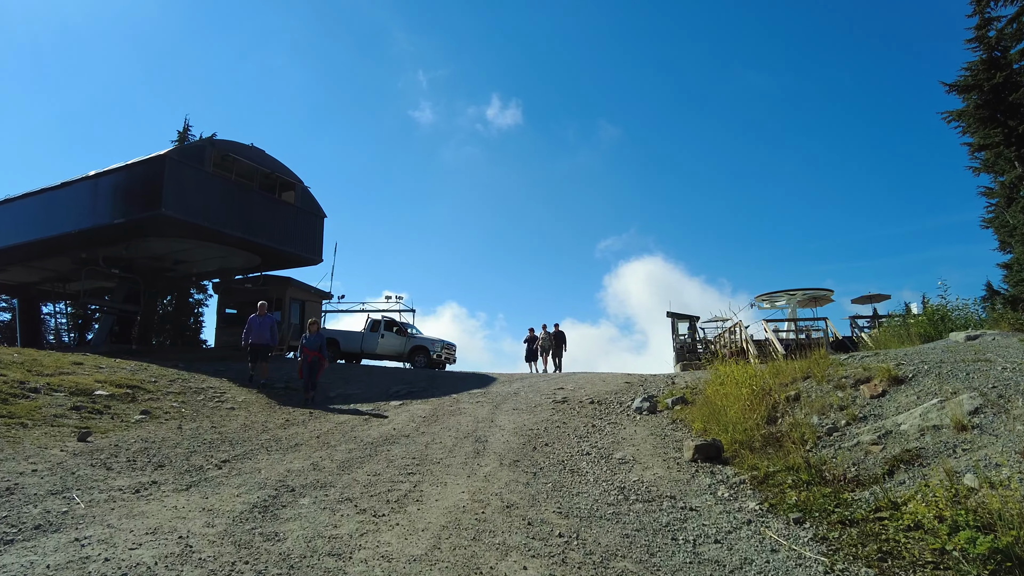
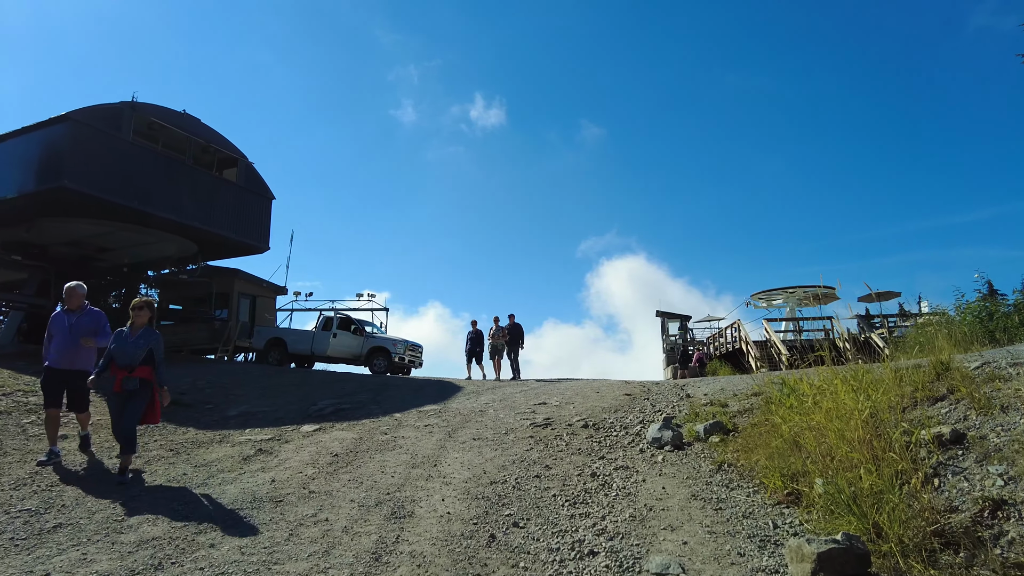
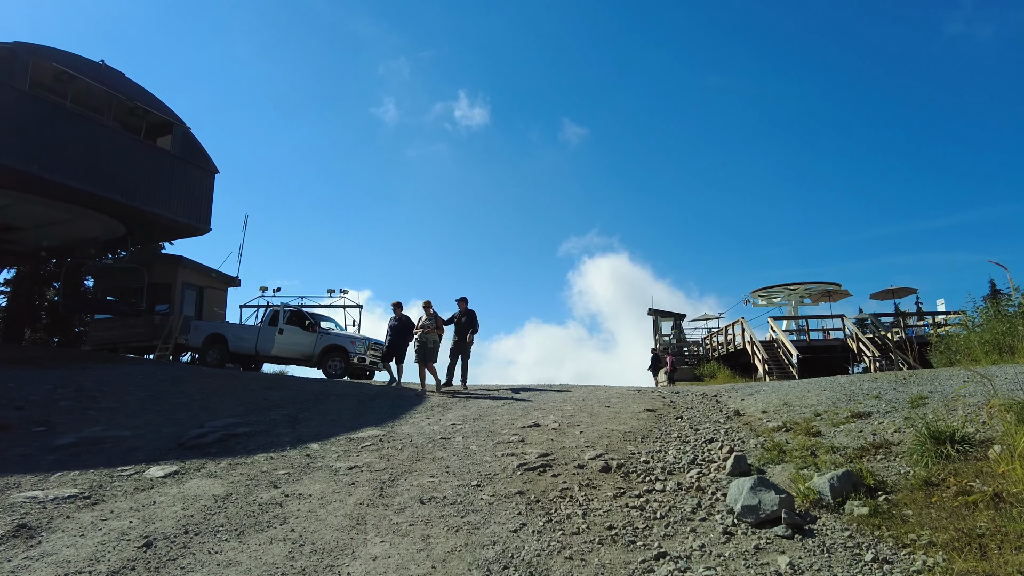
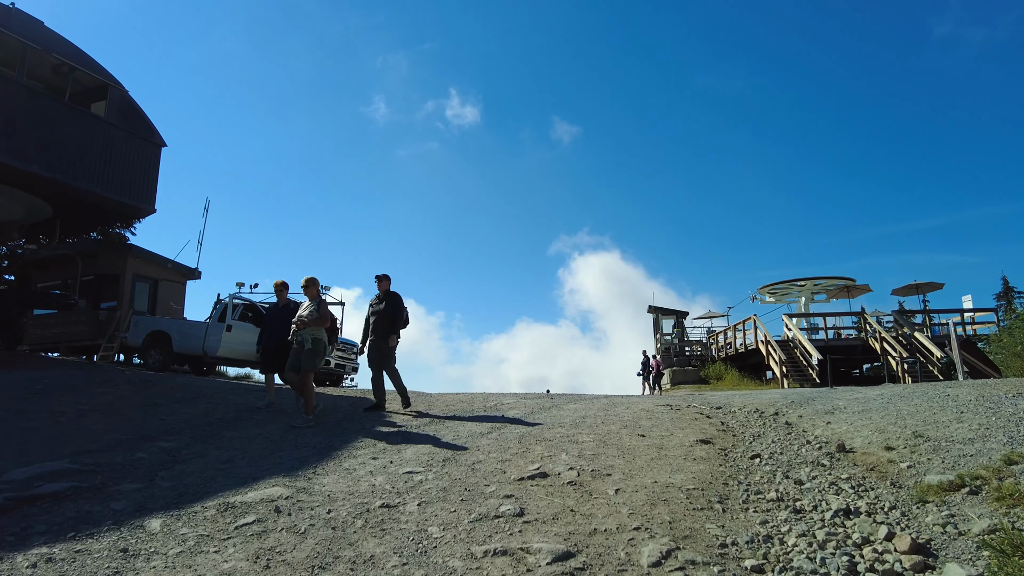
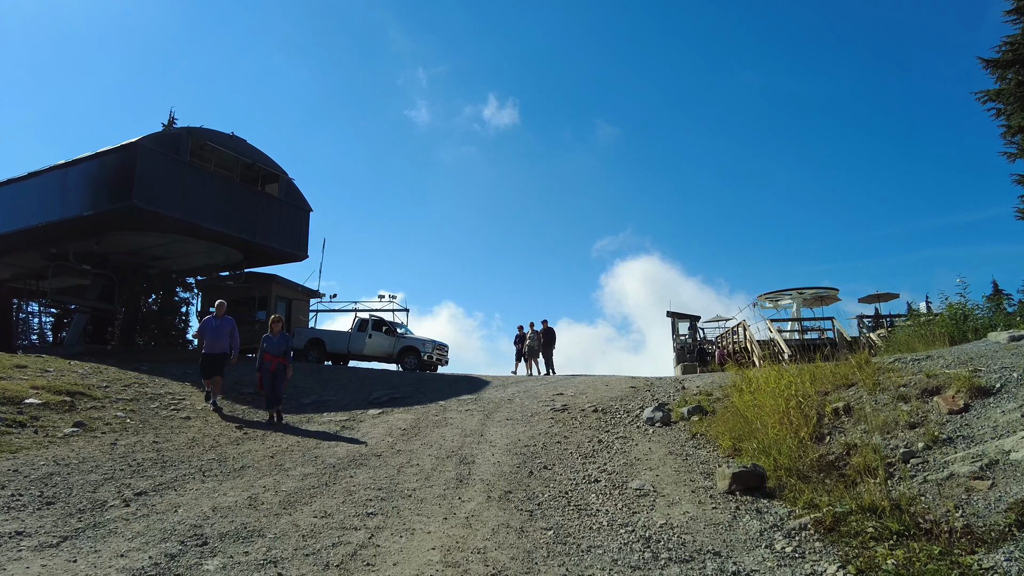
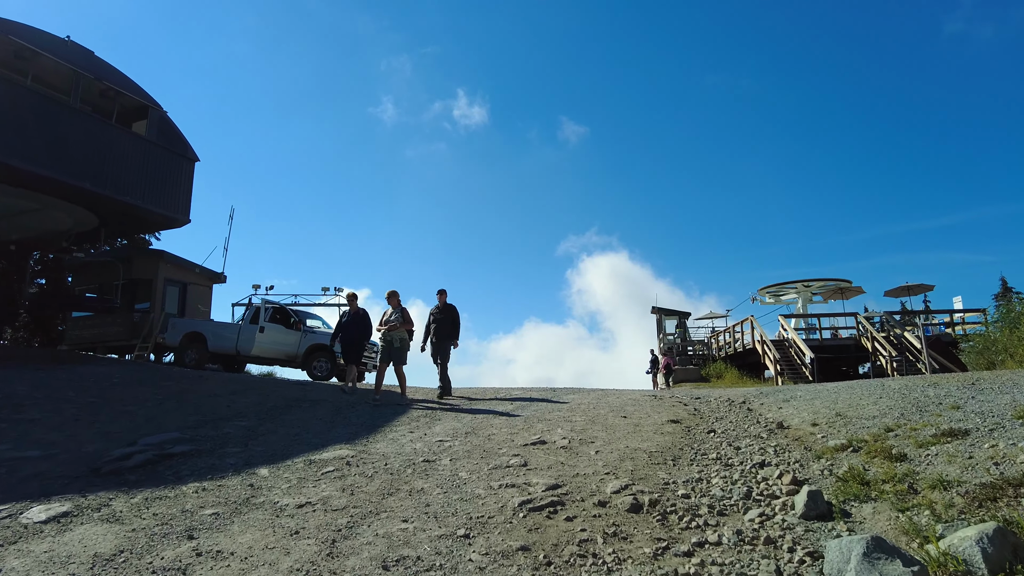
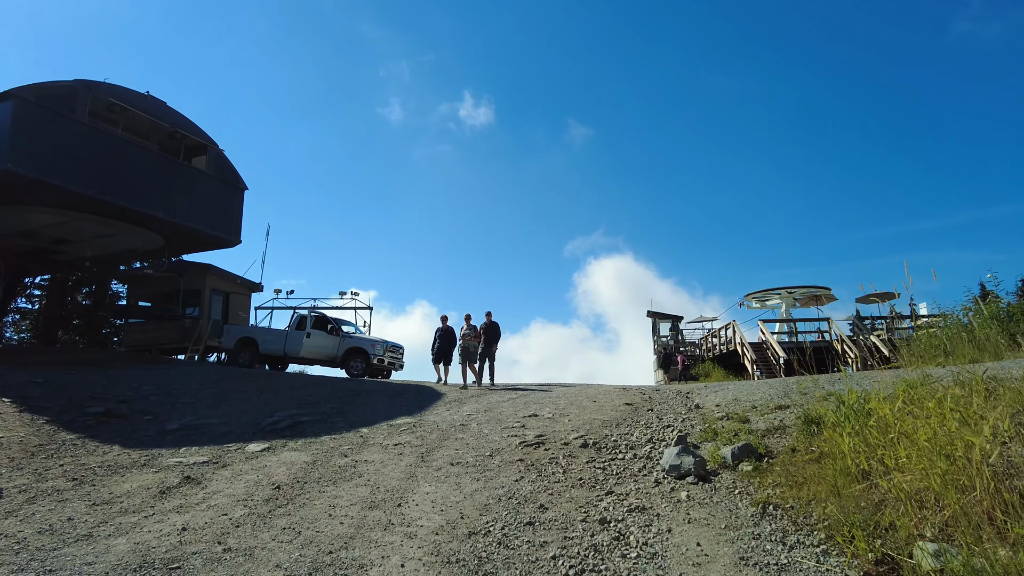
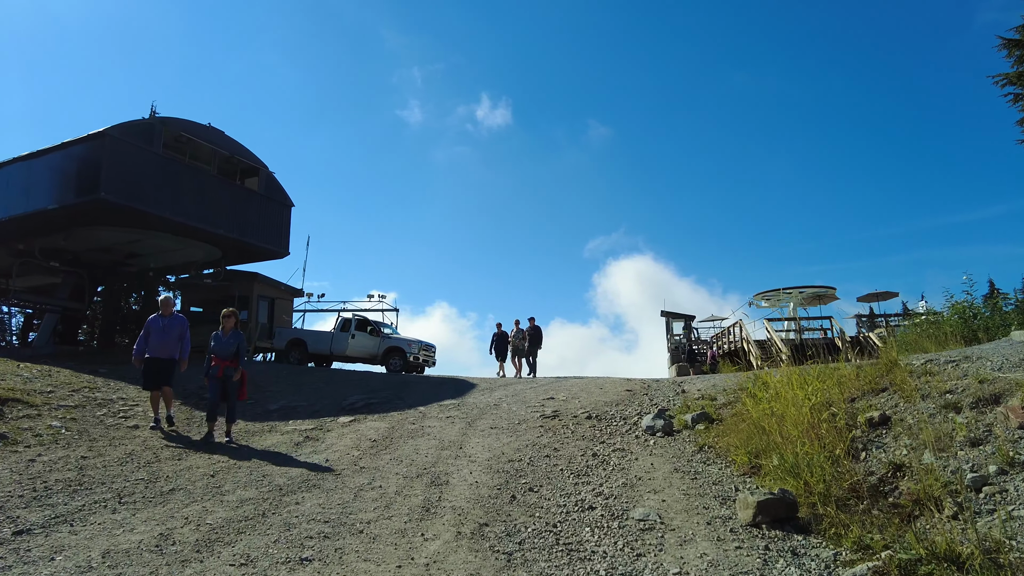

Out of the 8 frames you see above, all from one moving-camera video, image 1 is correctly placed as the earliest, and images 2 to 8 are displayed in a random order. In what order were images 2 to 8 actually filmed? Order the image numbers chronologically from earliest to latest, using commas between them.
5, 8, 2, 7, 3, 6, 4
